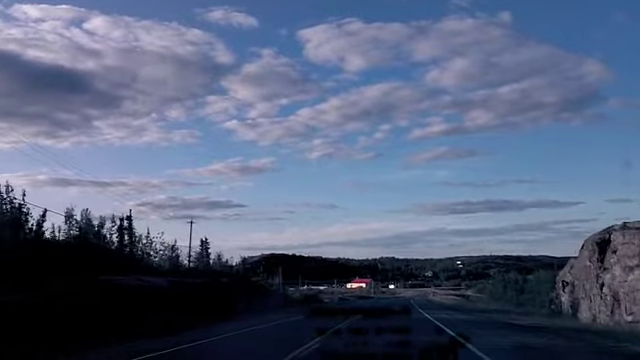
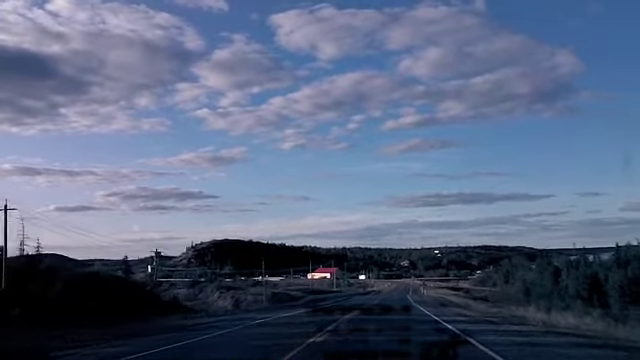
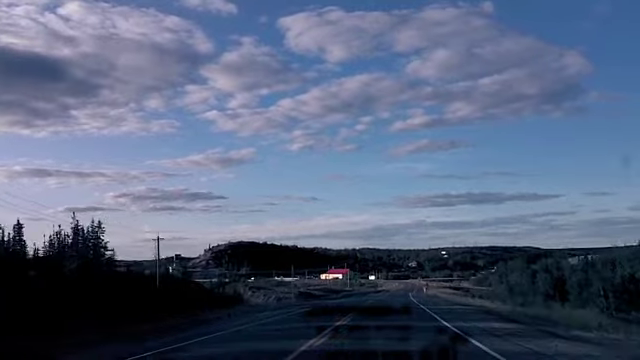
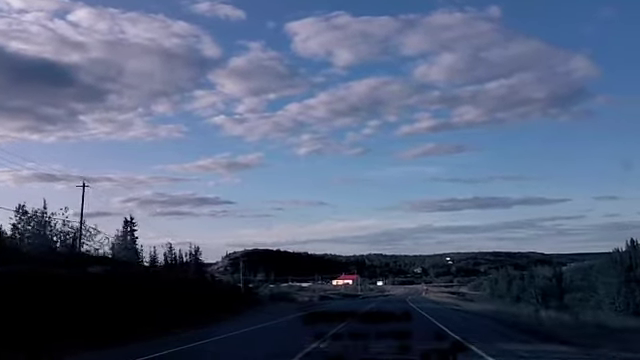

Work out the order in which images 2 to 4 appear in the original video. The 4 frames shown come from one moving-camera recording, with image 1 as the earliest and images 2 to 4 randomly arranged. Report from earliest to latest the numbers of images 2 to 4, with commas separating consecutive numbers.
4, 3, 2
